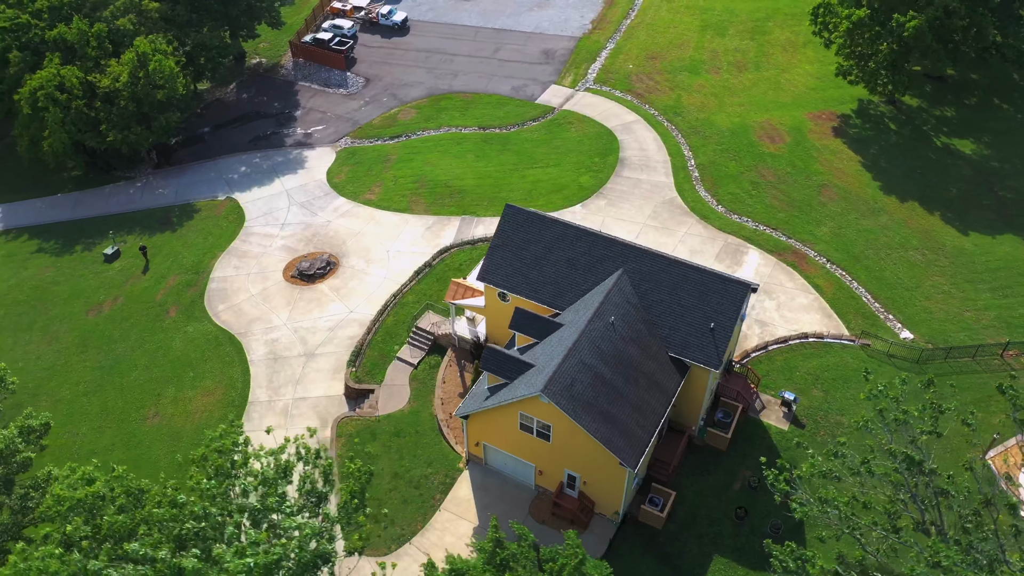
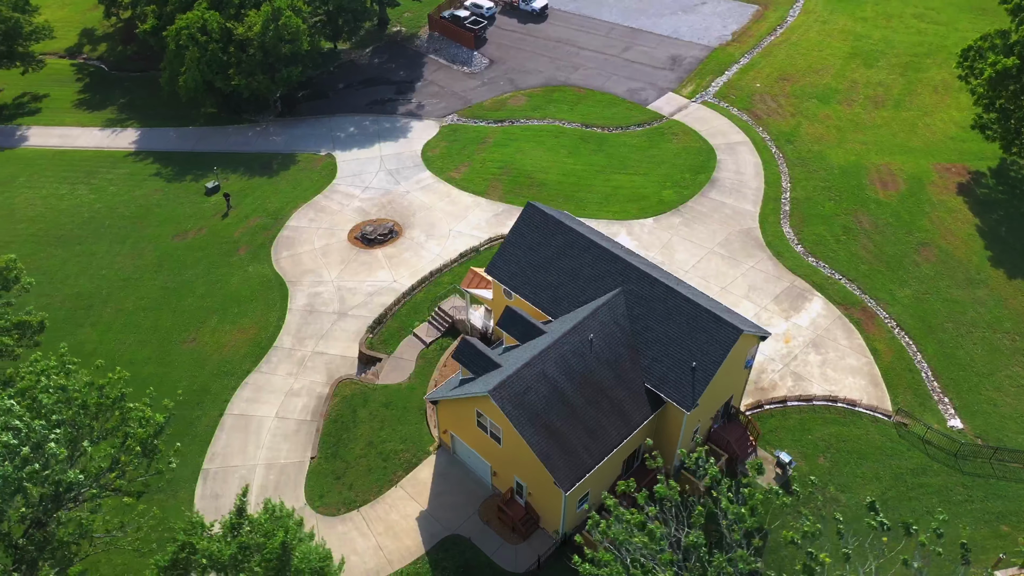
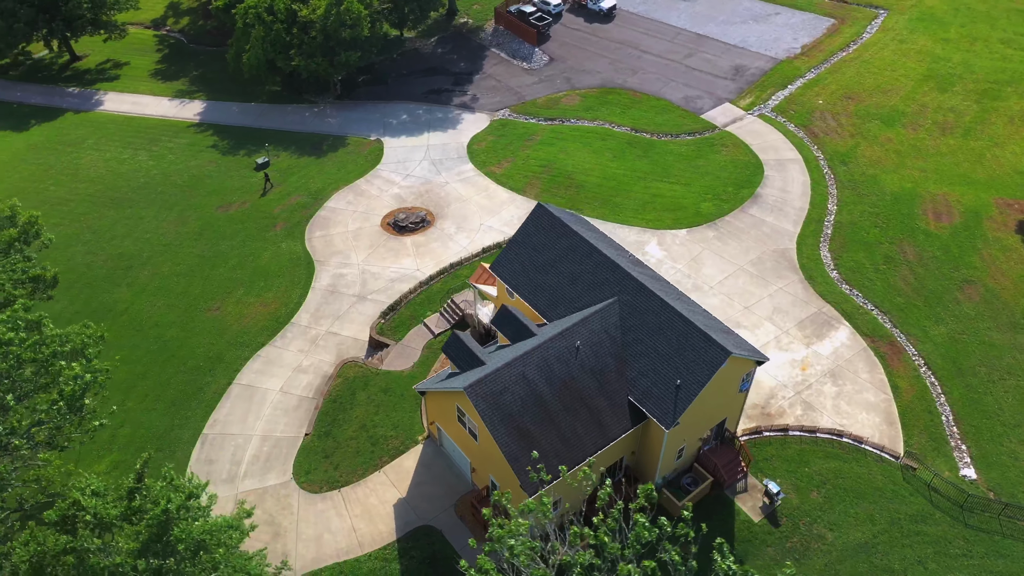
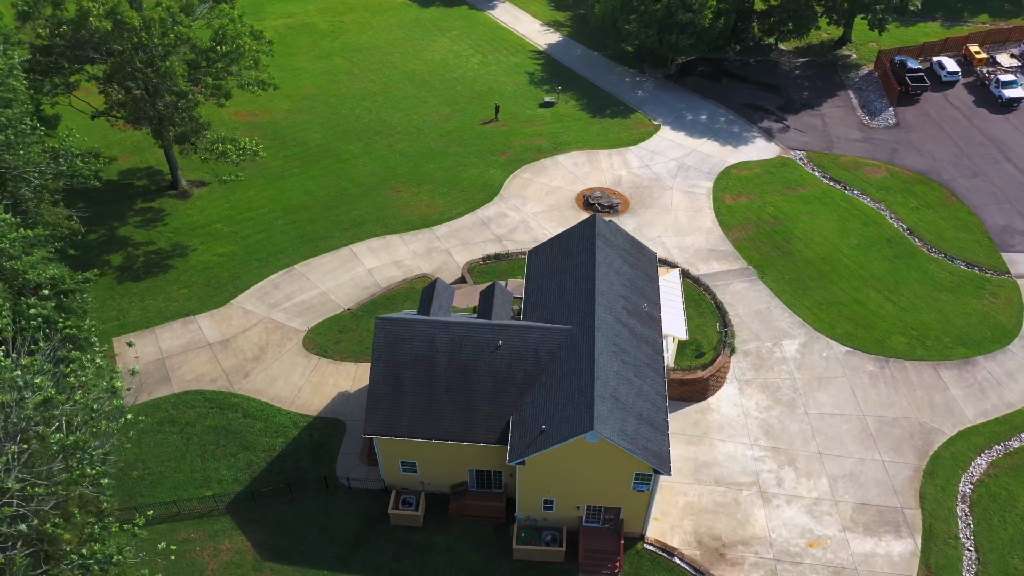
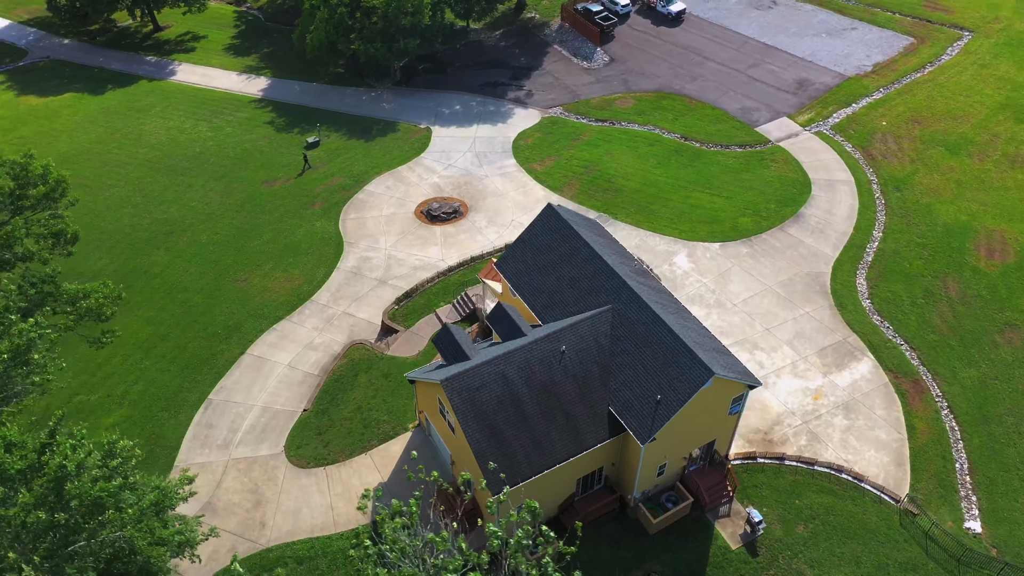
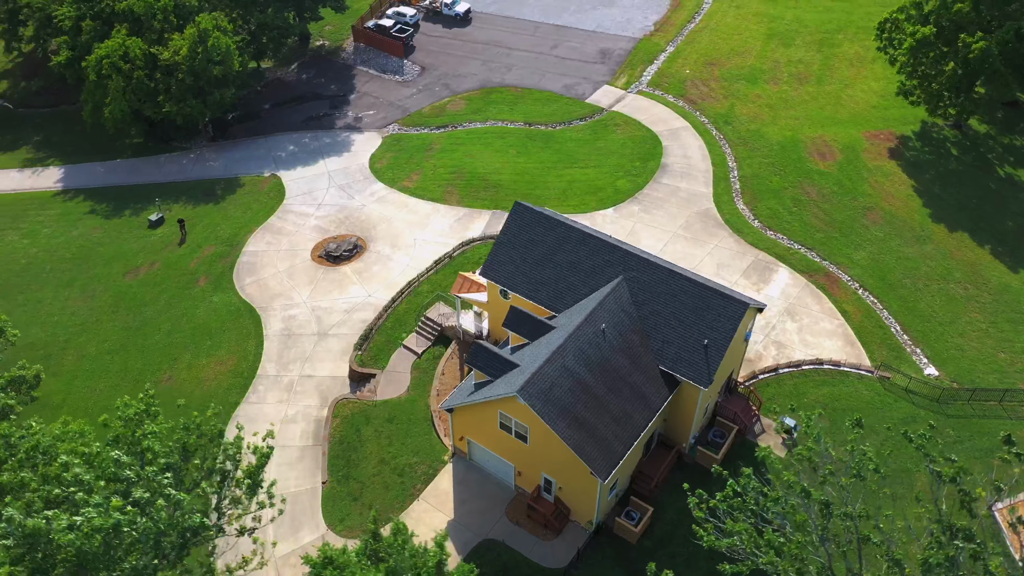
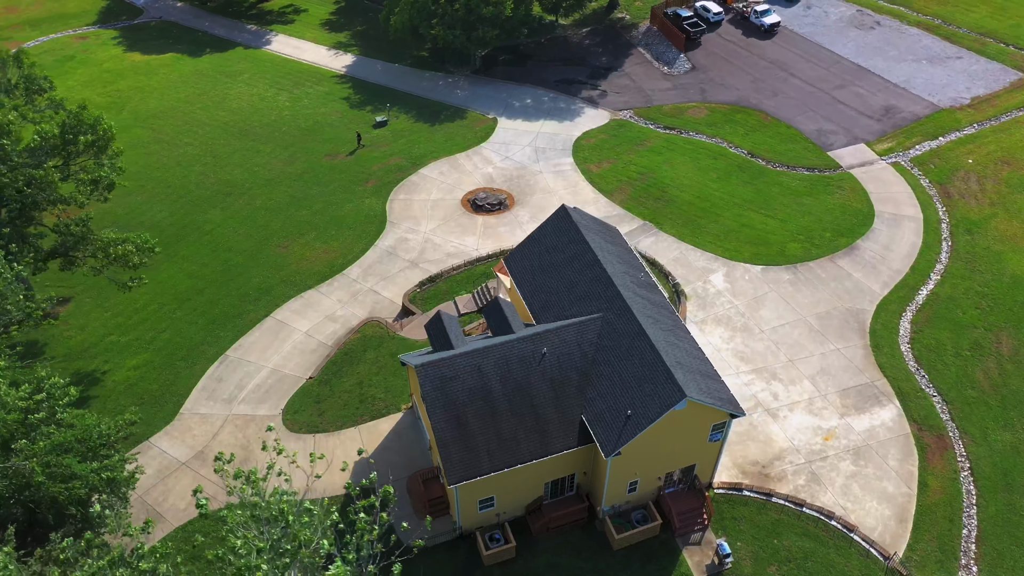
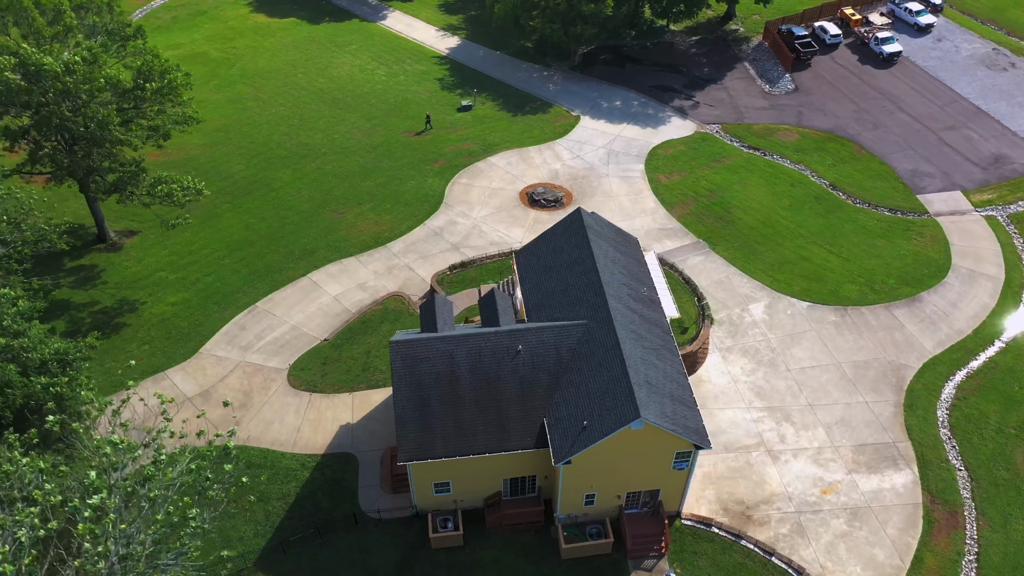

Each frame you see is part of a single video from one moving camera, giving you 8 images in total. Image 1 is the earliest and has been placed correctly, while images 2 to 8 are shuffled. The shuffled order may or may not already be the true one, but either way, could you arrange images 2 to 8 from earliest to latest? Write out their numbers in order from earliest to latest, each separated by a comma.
6, 2, 3, 5, 7, 8, 4
